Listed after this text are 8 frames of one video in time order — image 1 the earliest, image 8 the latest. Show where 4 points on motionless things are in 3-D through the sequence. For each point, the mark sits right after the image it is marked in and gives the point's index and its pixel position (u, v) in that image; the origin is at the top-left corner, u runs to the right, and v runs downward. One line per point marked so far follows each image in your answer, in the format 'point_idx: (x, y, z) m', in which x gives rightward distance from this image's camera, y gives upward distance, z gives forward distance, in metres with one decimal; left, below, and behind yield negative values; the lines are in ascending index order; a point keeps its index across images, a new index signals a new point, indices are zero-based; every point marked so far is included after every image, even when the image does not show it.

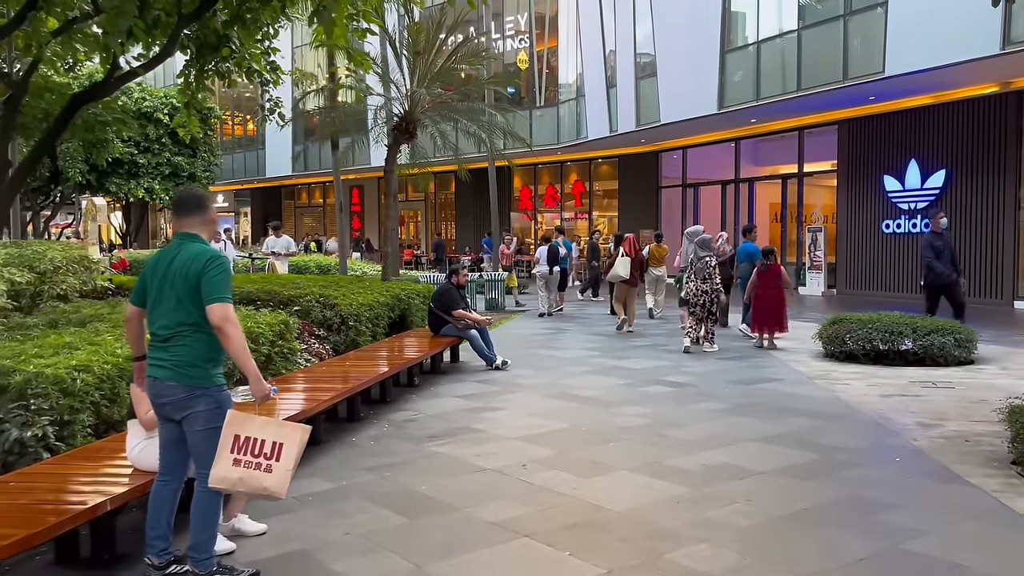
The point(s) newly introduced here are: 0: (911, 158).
0: (+8.3, +2.7, +17.4) m
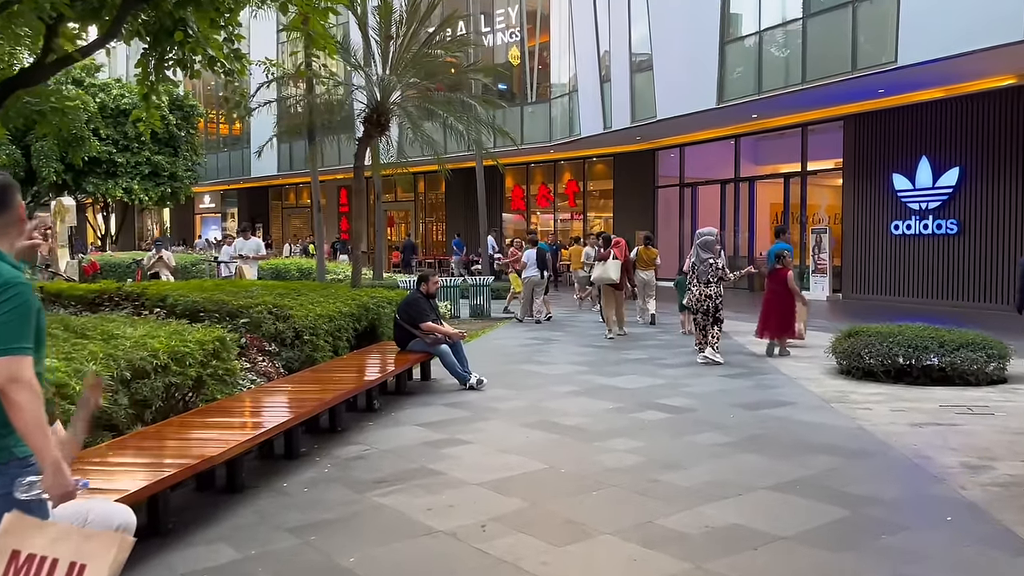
0: (+8.0, +2.6, +16.5) m
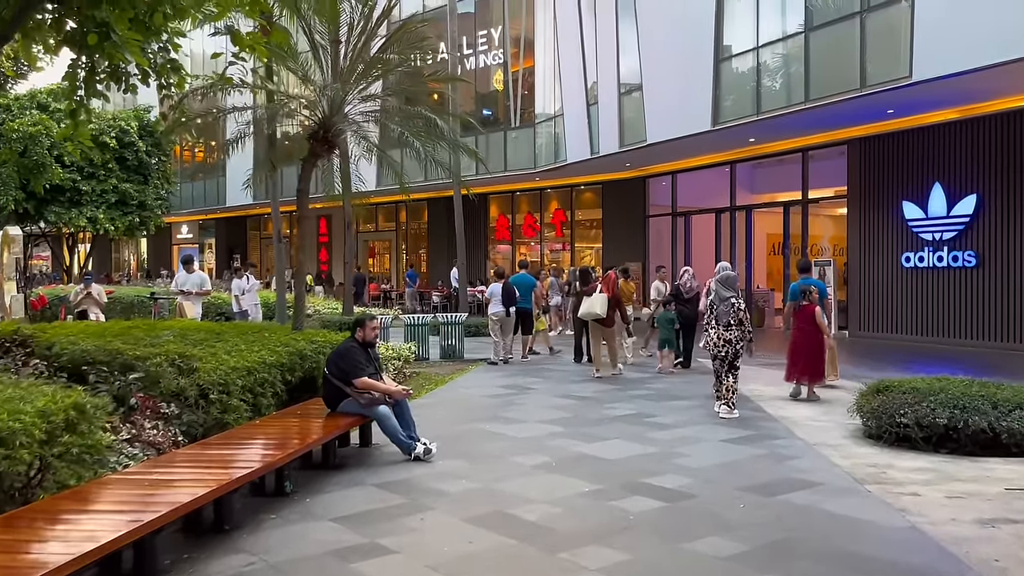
0: (+7.6, +1.9, +15.1) m
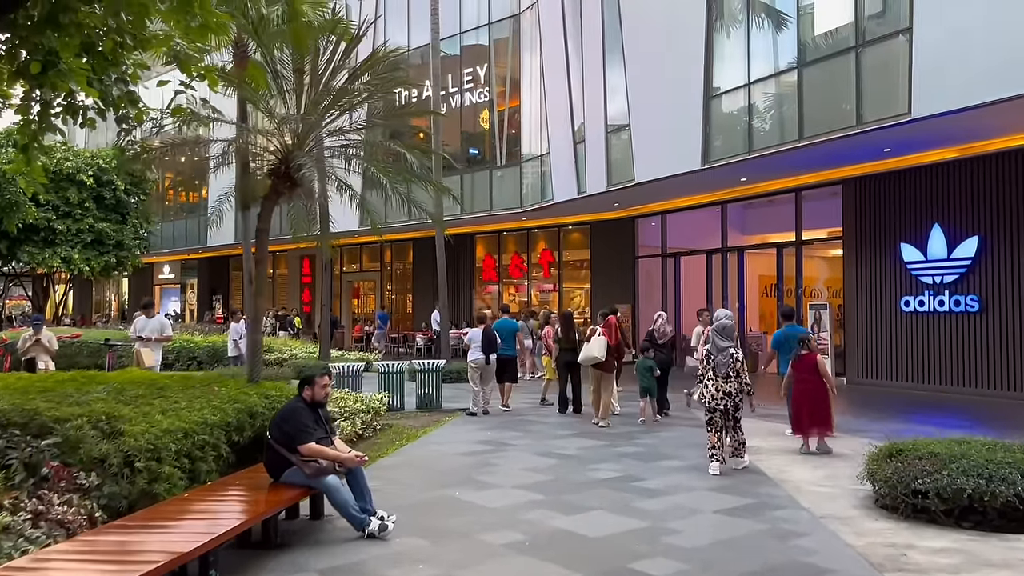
0: (+7.3, +1.1, +14.6) m
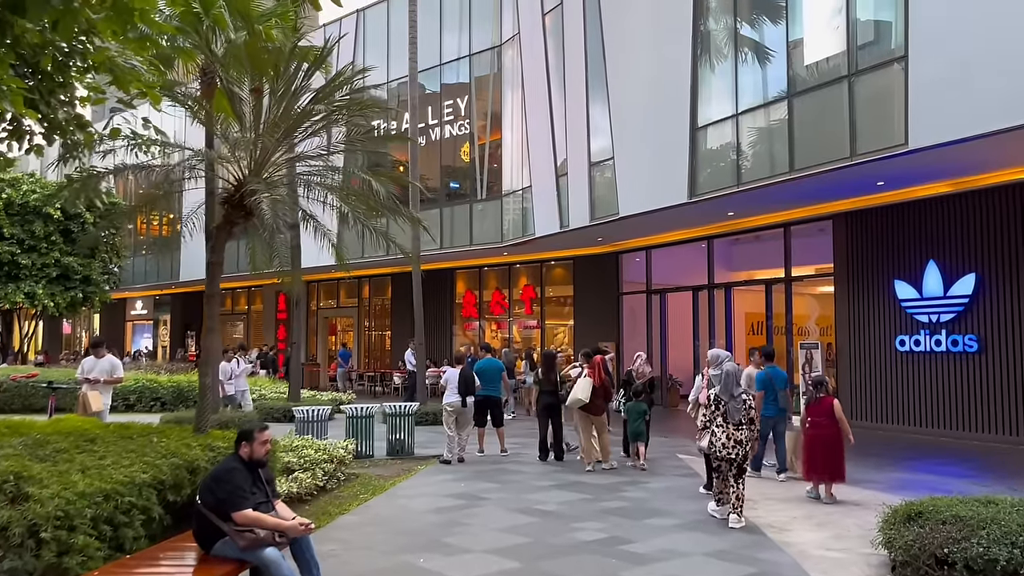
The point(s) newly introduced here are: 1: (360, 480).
0: (+7.0, +0.5, +14.0) m
1: (-1.8, -2.2, +9.8) m
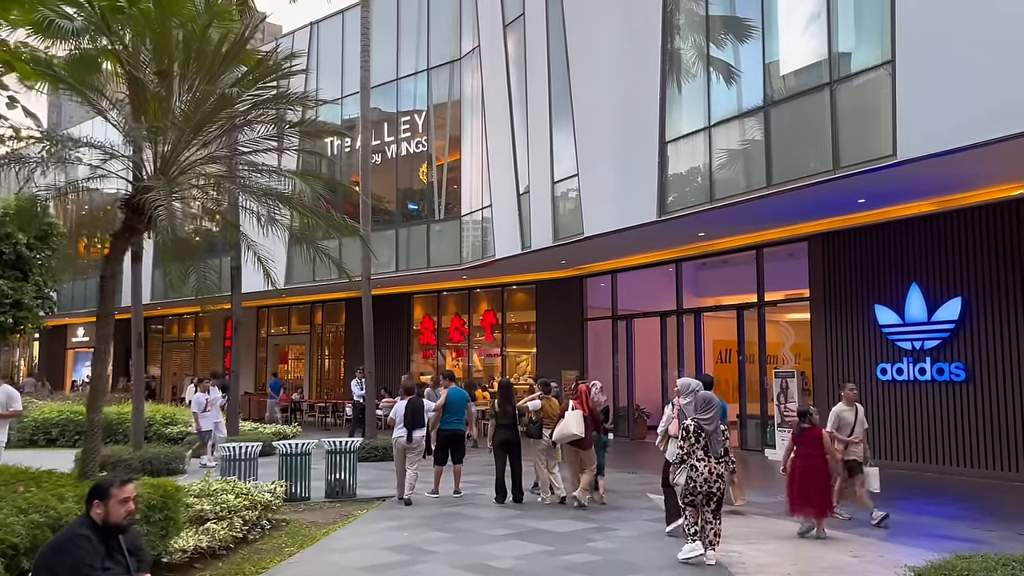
0: (+6.3, +0.1, +13.2) m
1: (-2.3, -2.4, +8.6) m
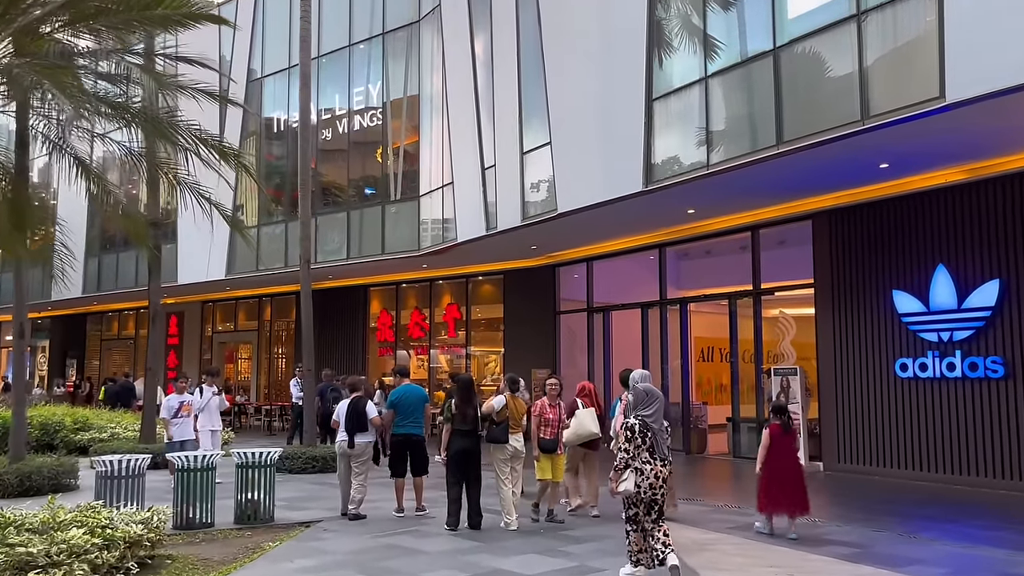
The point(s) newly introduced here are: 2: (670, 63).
0: (+5.8, +0.3, +11.4) m
1: (-2.6, -2.2, +6.4) m
2: (+2.3, +3.6, +12.3) m
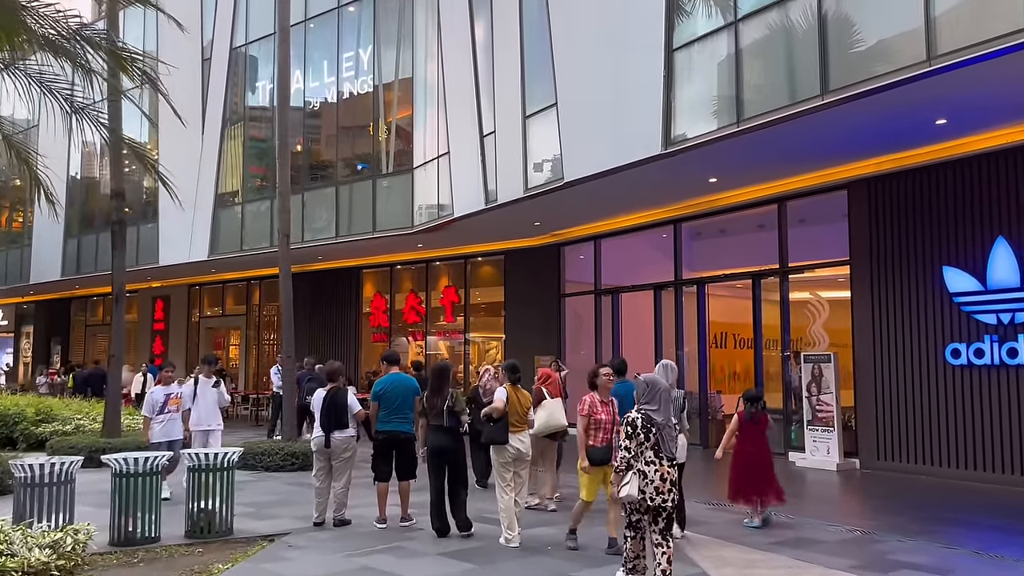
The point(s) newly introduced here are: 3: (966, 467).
0: (+5.8, +0.6, +10.1) m
1: (-2.6, -1.9, +5.1) m
2: (+2.3, +3.9, +10.9) m
3: (+5.5, -2.2, +10.3) m
